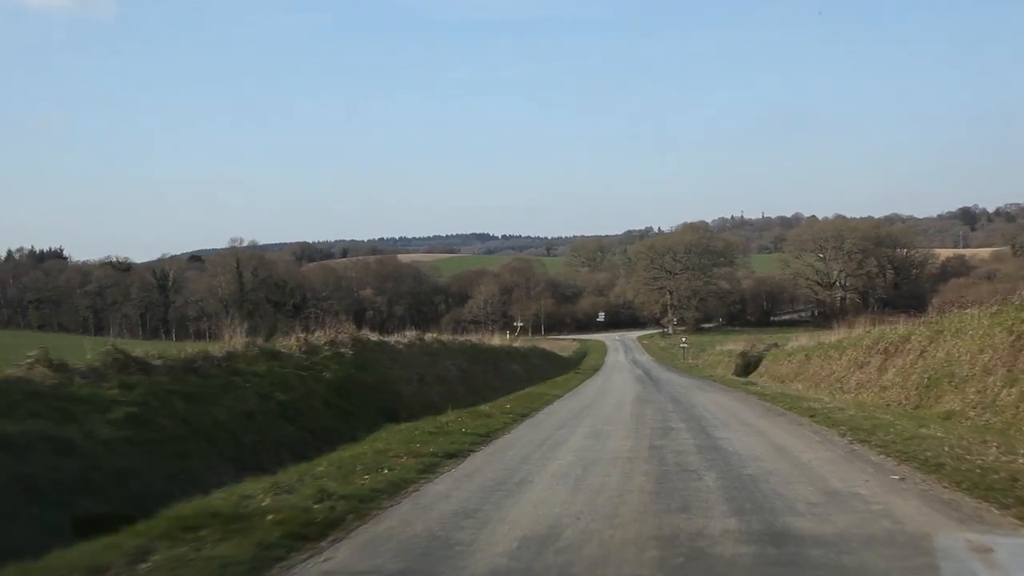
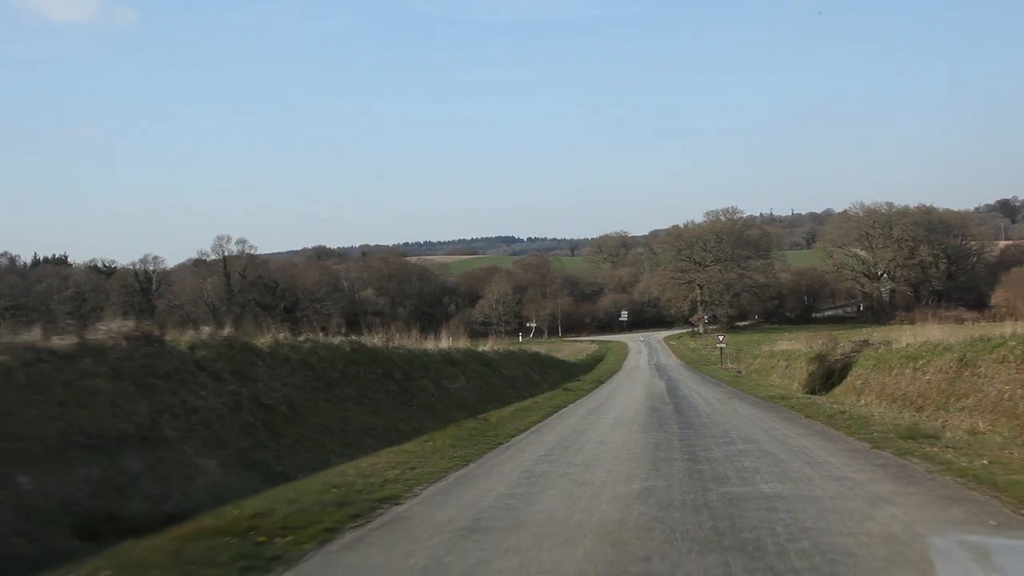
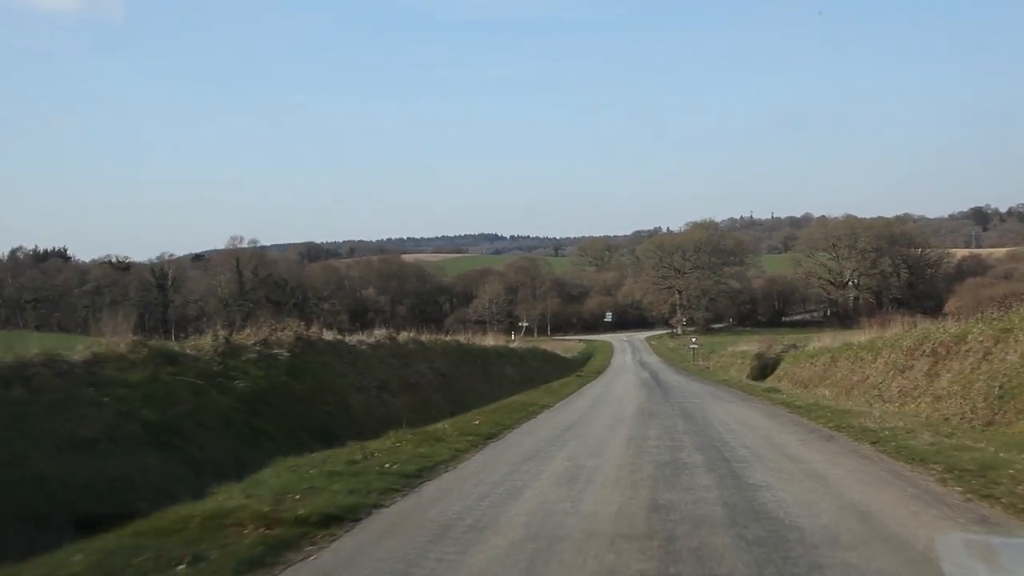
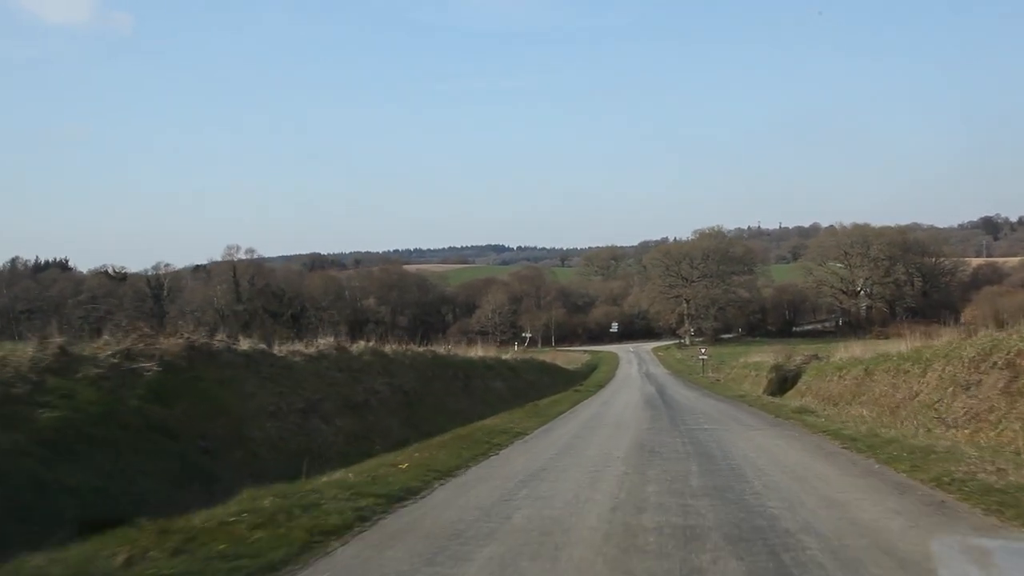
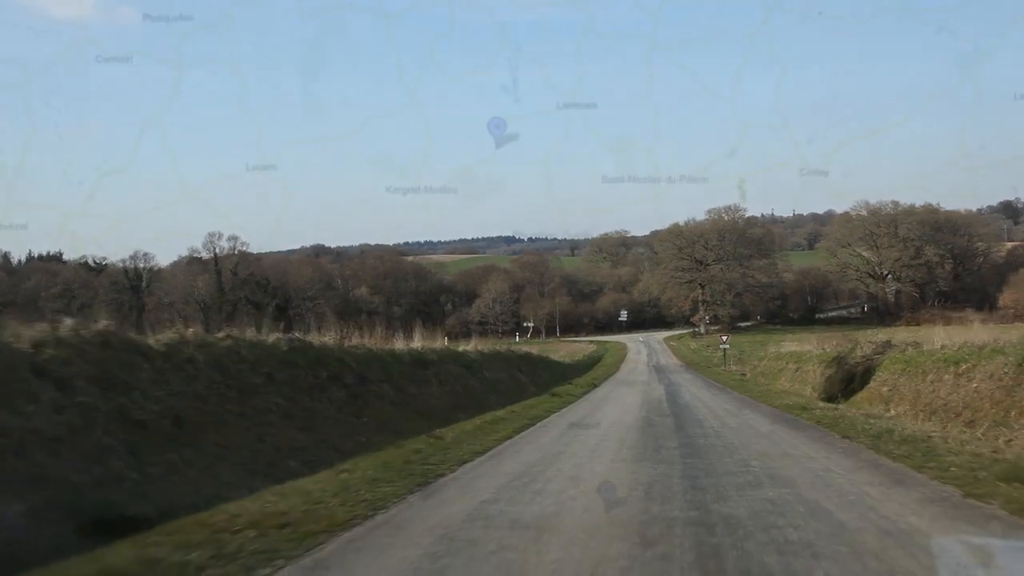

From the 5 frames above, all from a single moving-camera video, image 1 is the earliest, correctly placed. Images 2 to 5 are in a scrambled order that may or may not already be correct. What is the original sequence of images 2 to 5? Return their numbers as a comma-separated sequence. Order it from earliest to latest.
3, 4, 2, 5
